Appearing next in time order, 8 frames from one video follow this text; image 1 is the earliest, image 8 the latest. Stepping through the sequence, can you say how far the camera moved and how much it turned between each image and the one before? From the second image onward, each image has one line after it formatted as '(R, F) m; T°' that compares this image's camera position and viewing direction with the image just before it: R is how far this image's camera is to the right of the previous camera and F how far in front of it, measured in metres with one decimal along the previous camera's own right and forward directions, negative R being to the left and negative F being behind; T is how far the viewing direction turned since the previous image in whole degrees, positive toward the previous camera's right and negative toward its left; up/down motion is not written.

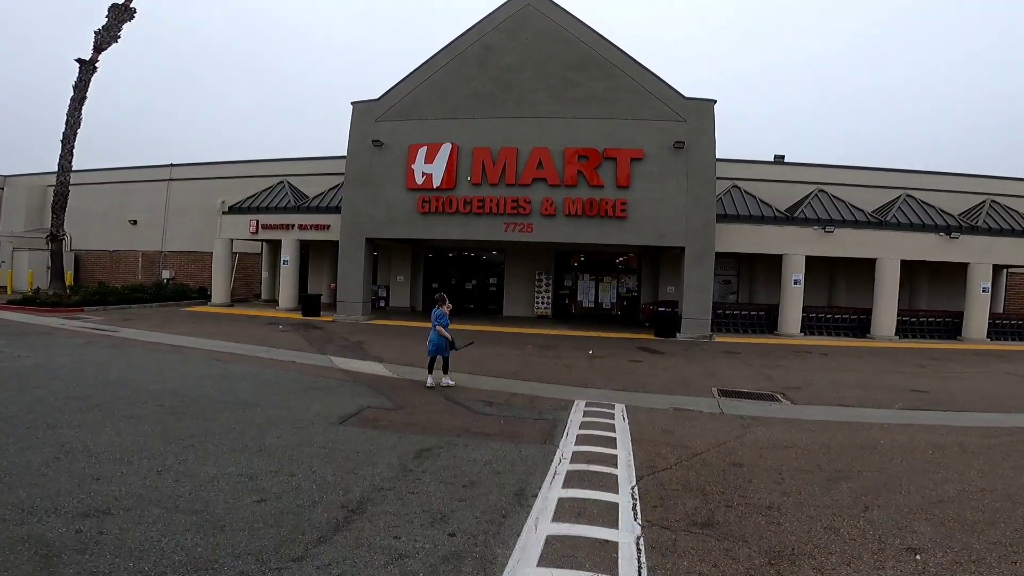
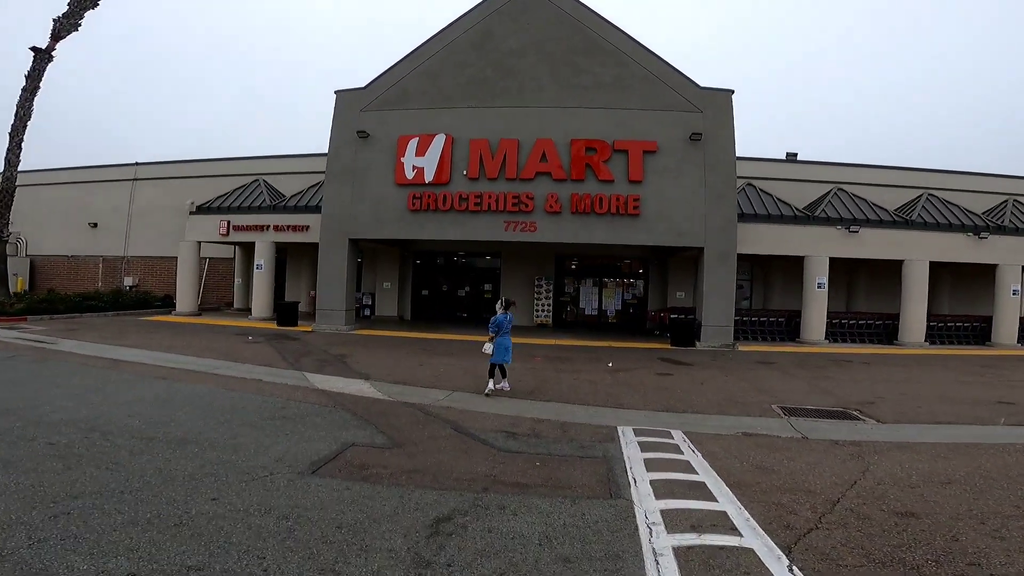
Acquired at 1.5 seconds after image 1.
(-0.6, +2.0) m; +2°
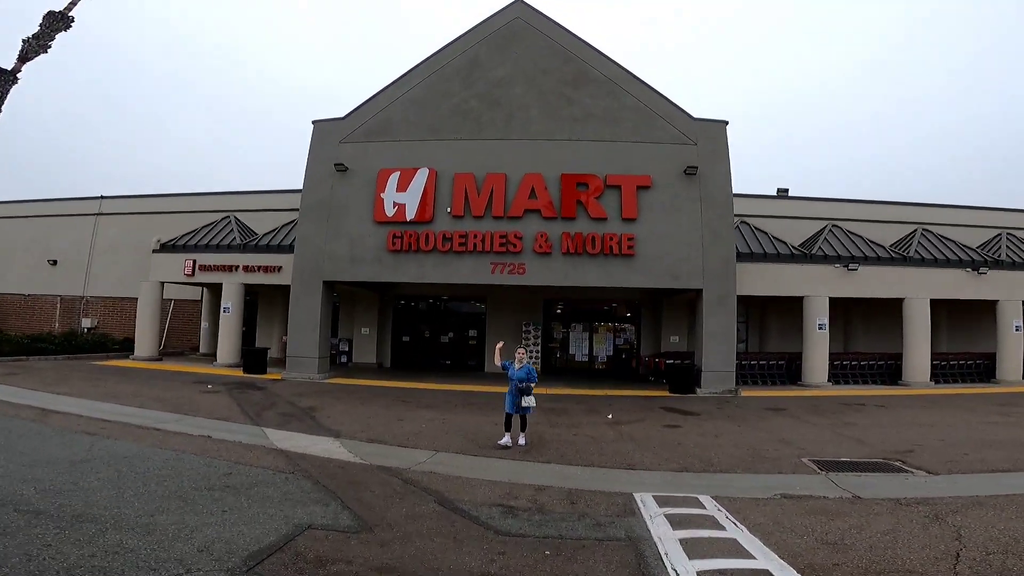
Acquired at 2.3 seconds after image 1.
(-0.1, +1.1) m; +2°
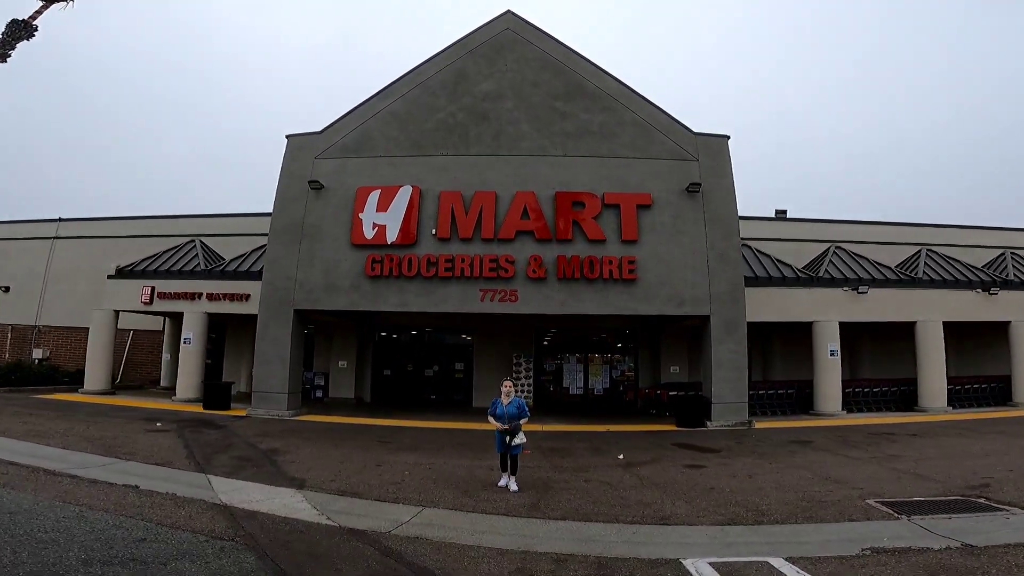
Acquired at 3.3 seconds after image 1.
(-0.2, +1.4) m; +2°
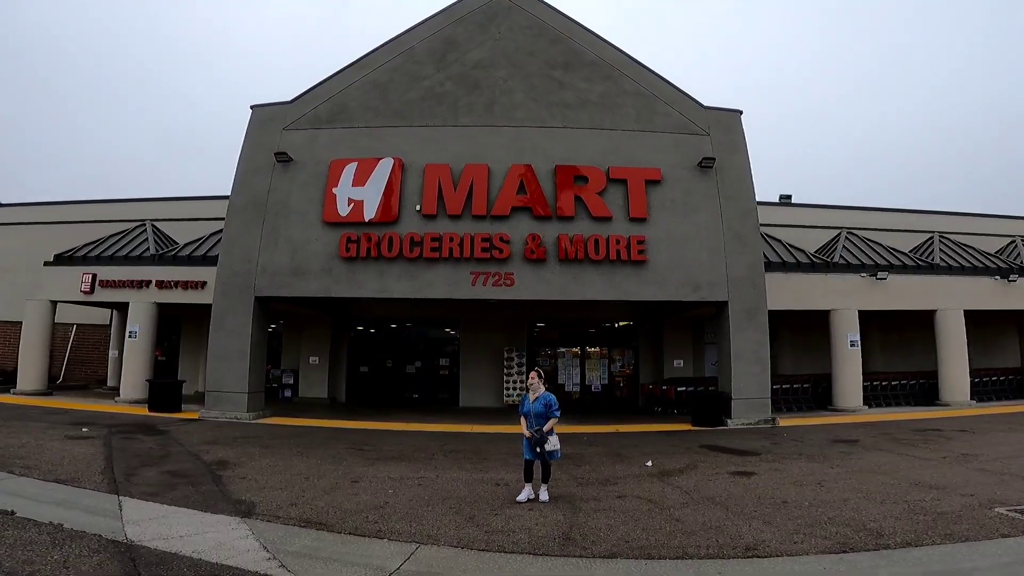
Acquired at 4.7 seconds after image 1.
(-0.4, +1.8) m; +2°
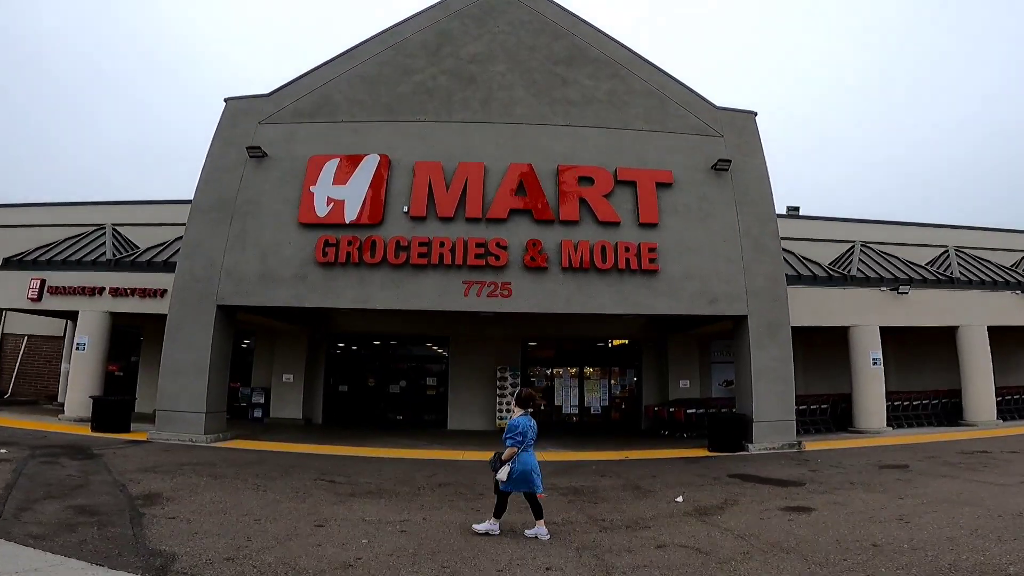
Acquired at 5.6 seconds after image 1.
(-0.2, +1.4) m; +1°
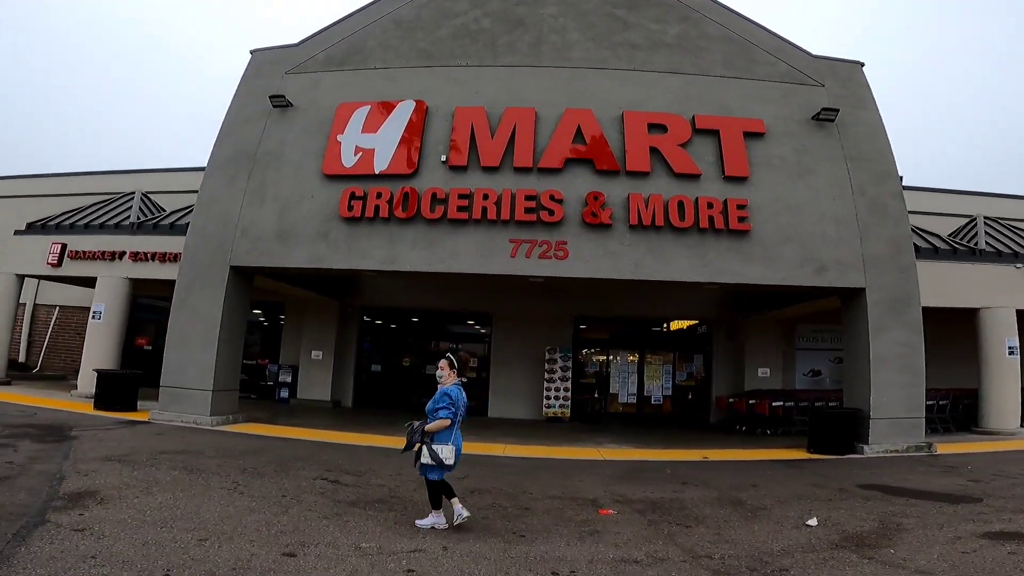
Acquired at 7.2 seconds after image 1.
(-0.1, +2.0) m; -5°
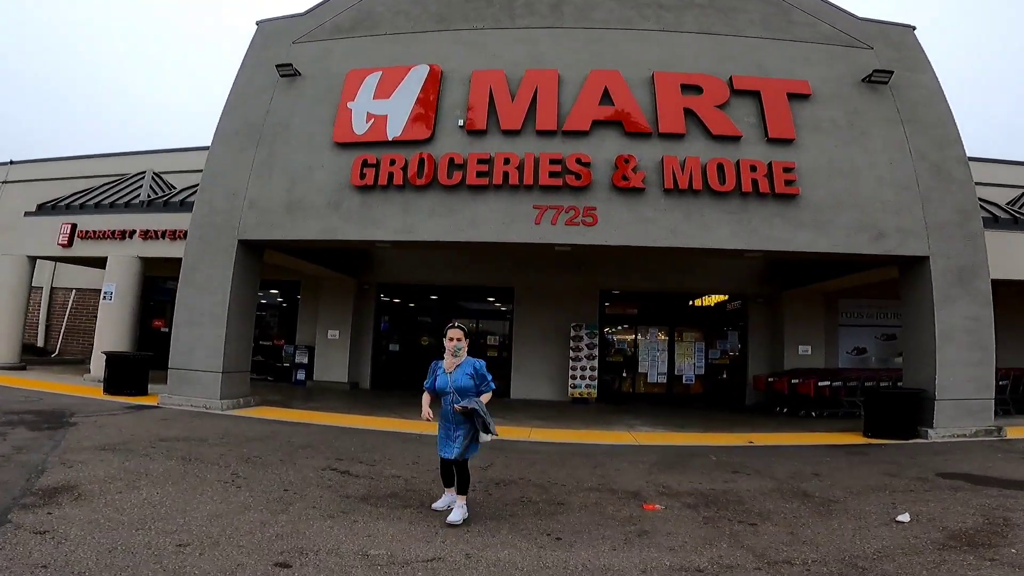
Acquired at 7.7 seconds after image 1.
(-0.1, +0.7) m; -2°
